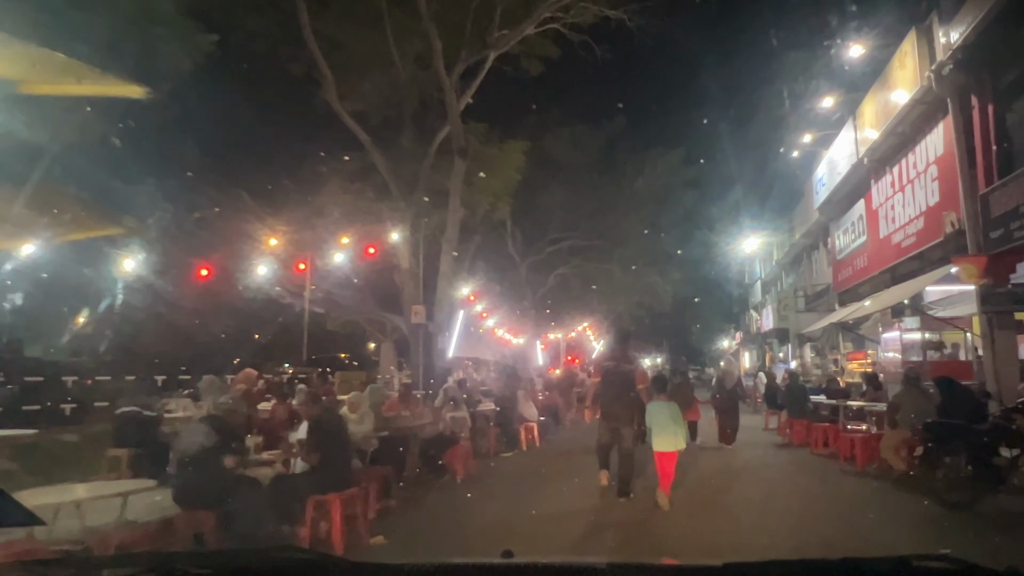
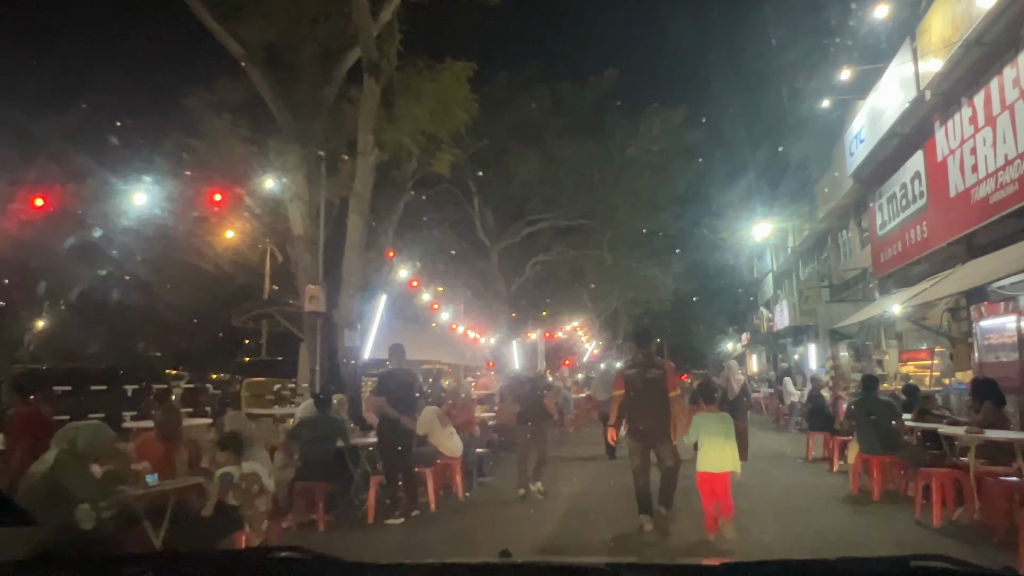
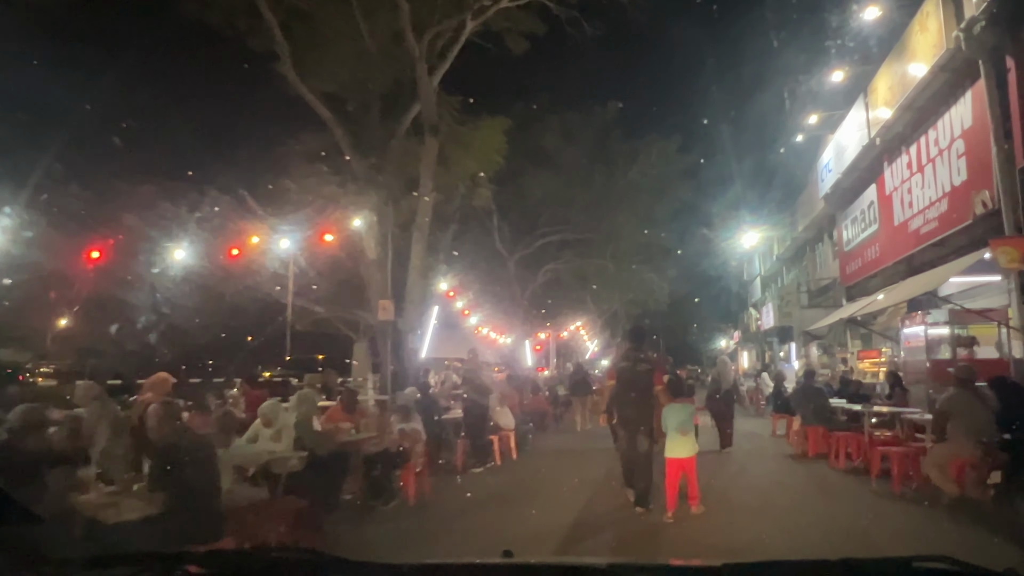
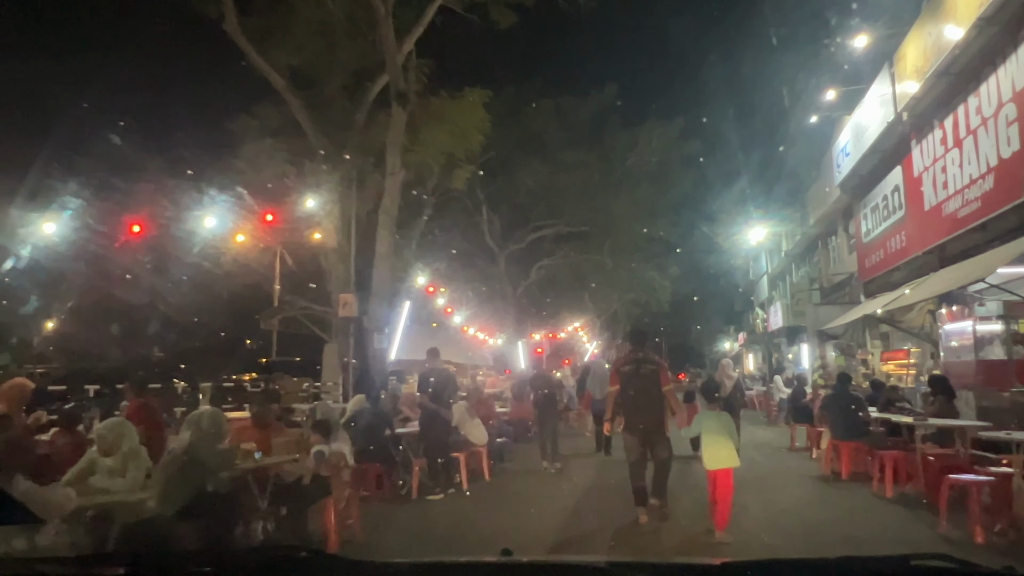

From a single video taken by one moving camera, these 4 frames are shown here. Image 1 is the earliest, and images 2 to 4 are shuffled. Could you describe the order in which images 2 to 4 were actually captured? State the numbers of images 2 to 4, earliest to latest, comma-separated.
3, 4, 2
